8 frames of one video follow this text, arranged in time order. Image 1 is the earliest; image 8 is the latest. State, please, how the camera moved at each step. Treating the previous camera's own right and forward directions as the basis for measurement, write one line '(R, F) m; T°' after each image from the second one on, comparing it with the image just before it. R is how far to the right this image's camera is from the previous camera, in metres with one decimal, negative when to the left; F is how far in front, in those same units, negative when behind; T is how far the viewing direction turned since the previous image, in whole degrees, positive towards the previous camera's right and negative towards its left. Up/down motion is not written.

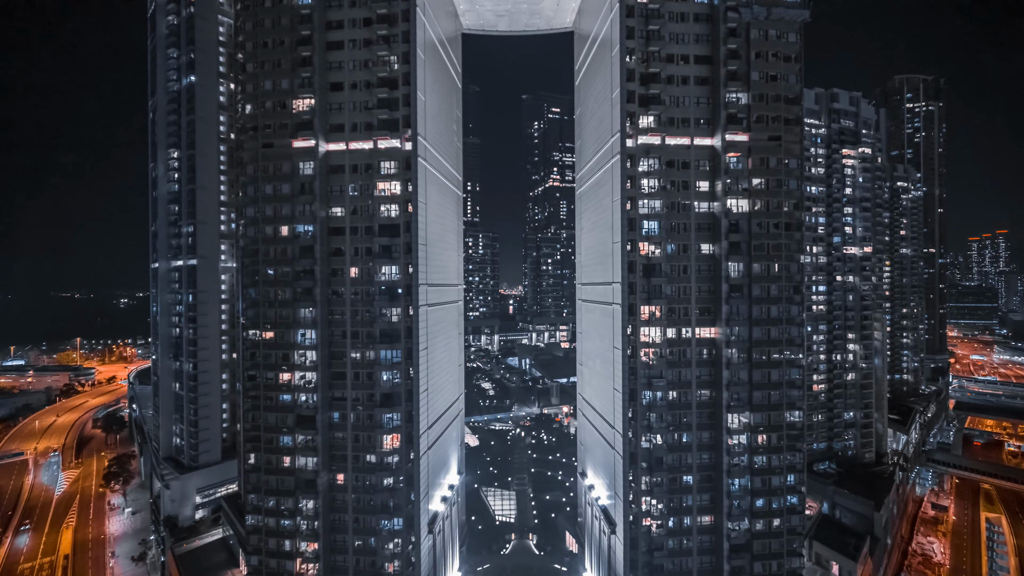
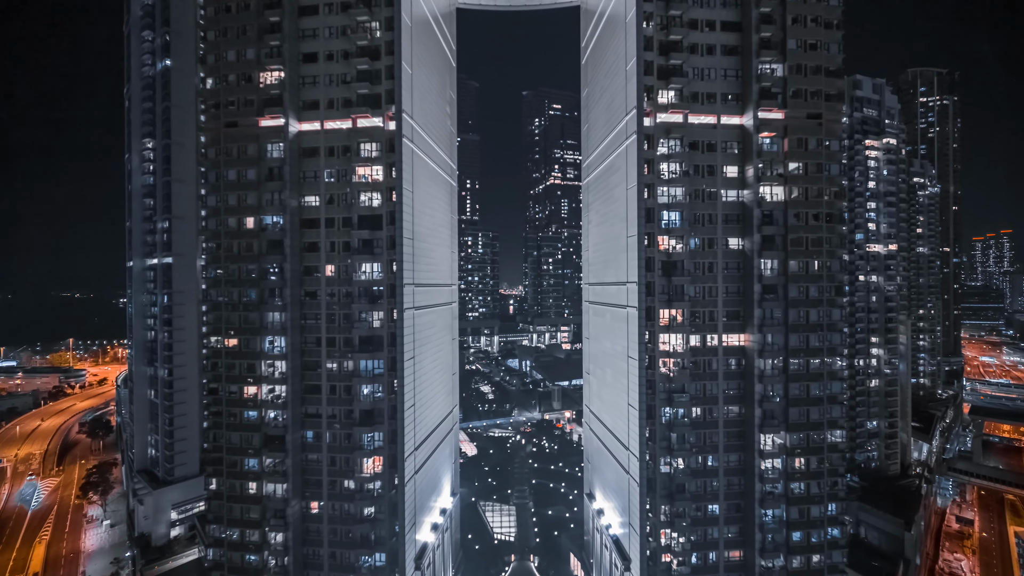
(+0.1, +6.5) m; 0°
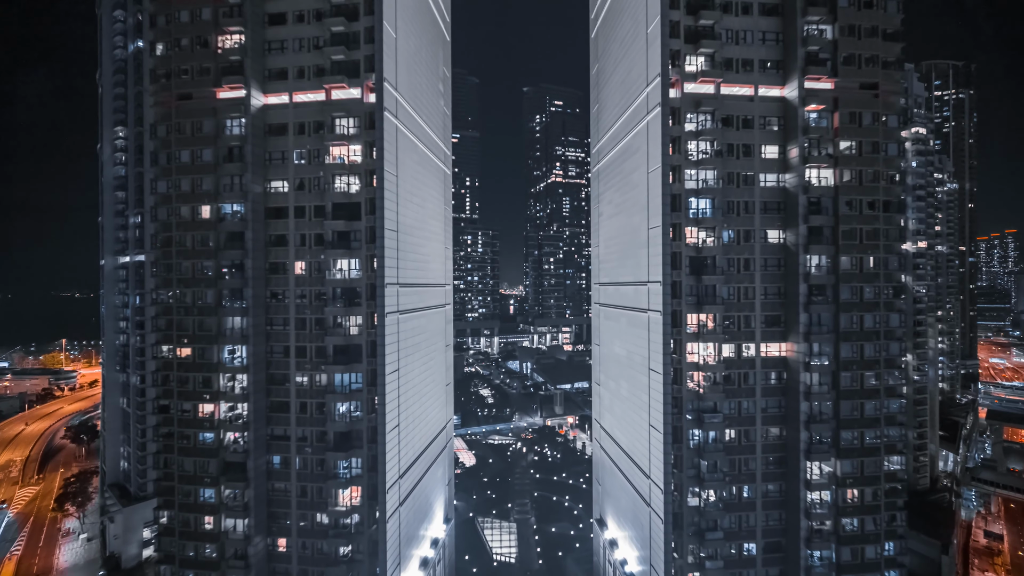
(-0.1, +6.5) m; 0°
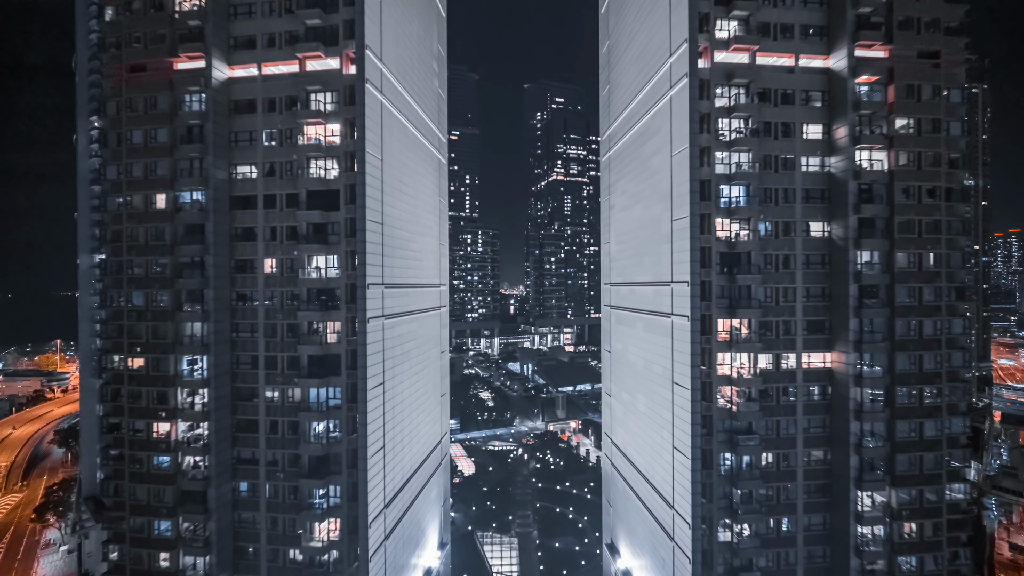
(-0.2, +5.0) m; 0°
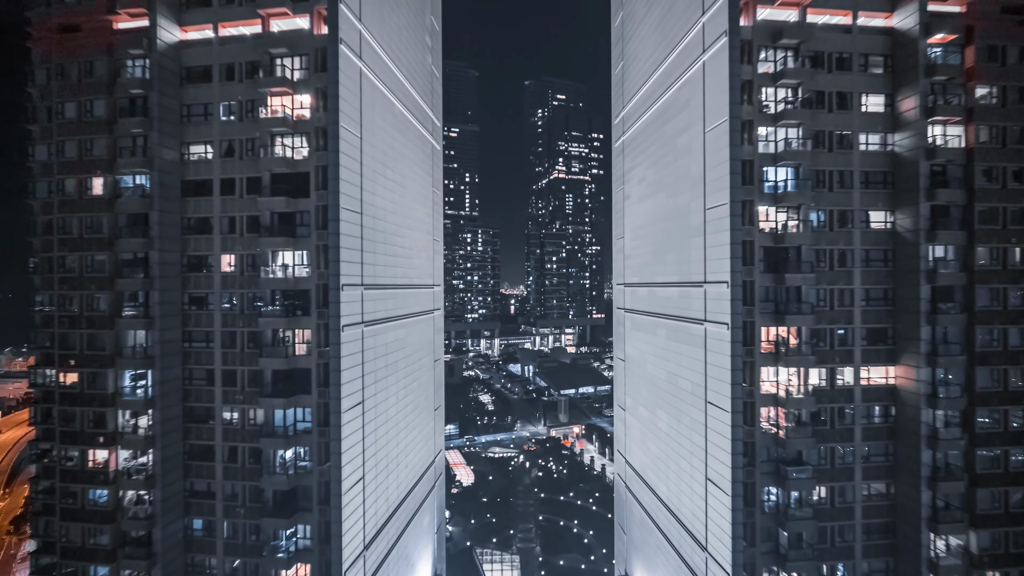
(-0.2, +5.1) m; 0°
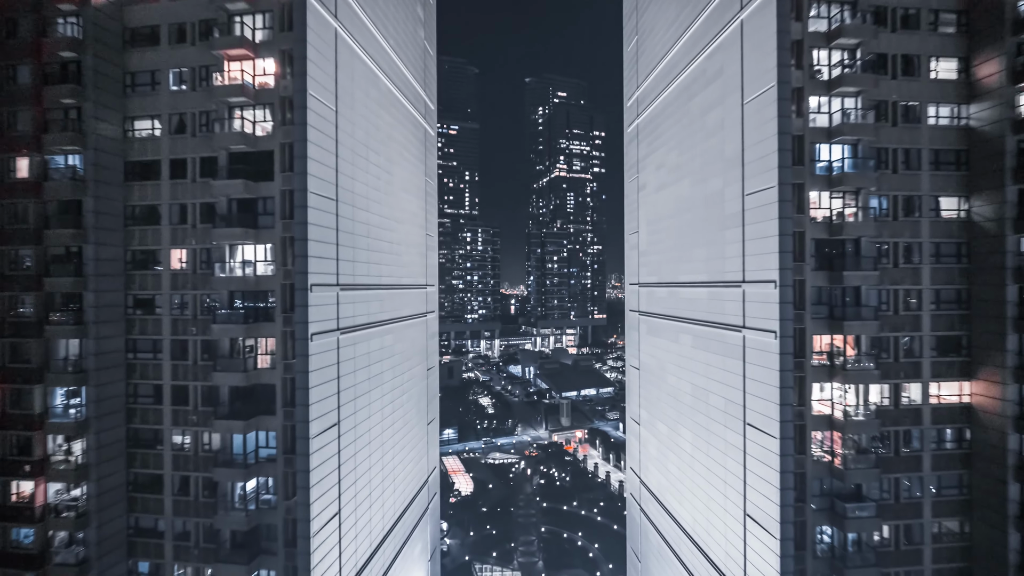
(-0.2, +4.3) m; 0°
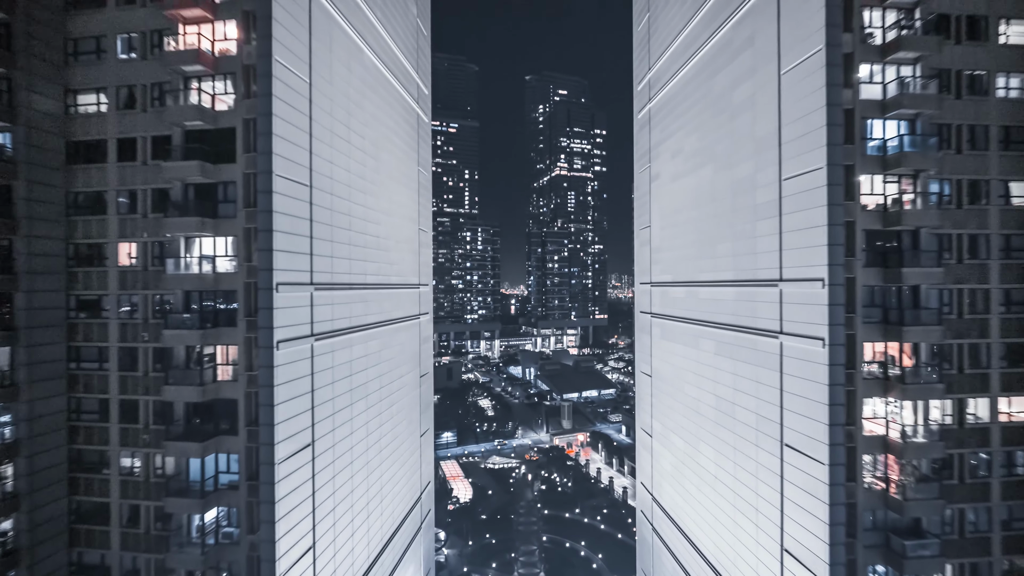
(0.0, +3.1) m; 0°
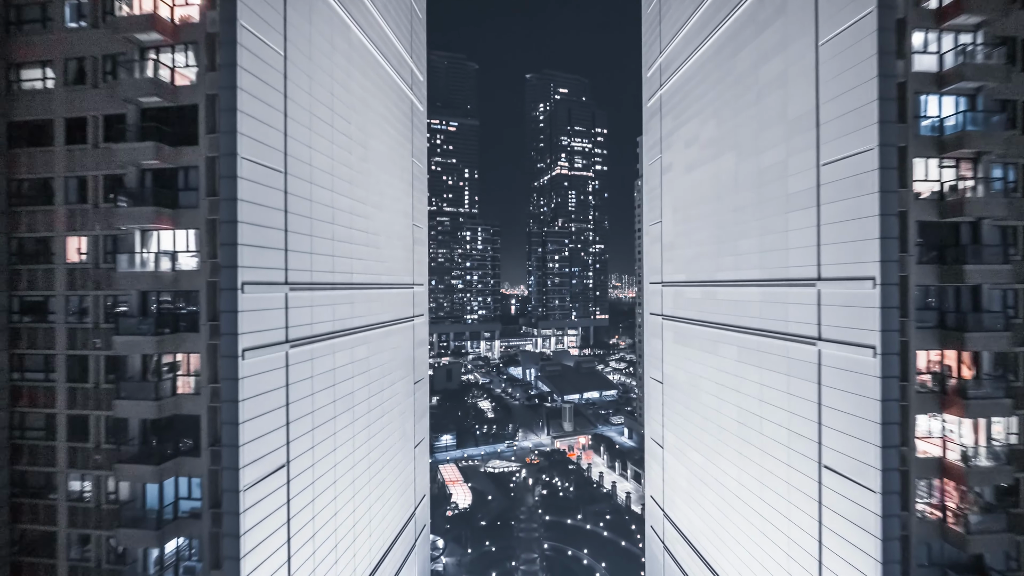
(-0.1, +2.4) m; 0°
